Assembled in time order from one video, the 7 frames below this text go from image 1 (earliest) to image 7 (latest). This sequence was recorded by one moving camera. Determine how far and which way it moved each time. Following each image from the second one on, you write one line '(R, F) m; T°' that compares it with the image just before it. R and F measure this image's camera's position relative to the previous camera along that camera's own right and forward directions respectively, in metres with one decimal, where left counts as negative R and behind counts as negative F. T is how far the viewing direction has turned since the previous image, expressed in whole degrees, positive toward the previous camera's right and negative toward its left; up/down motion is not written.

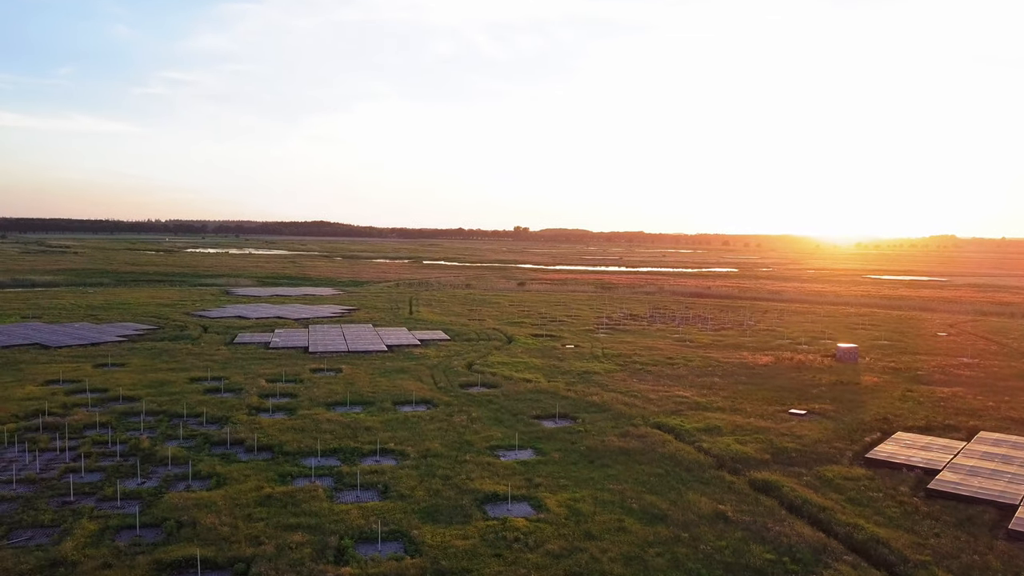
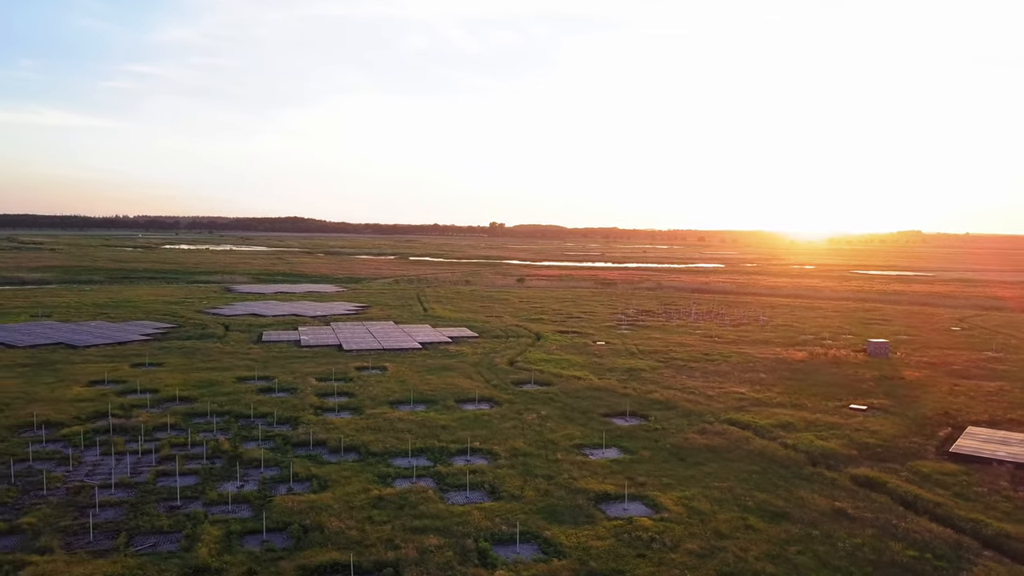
(-2.6, +0.2) m; +2°
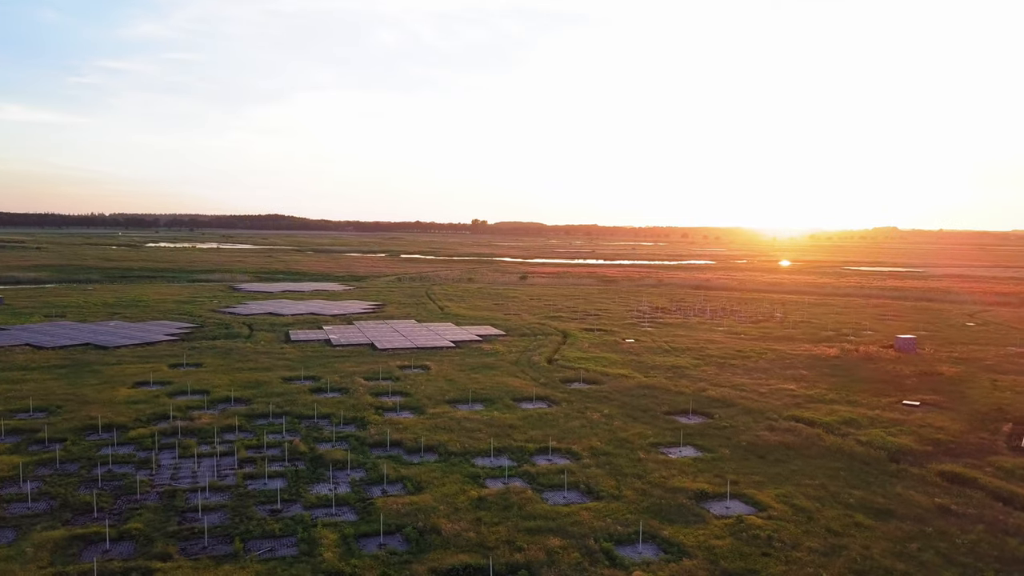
(-2.2, +0.1) m; +1°
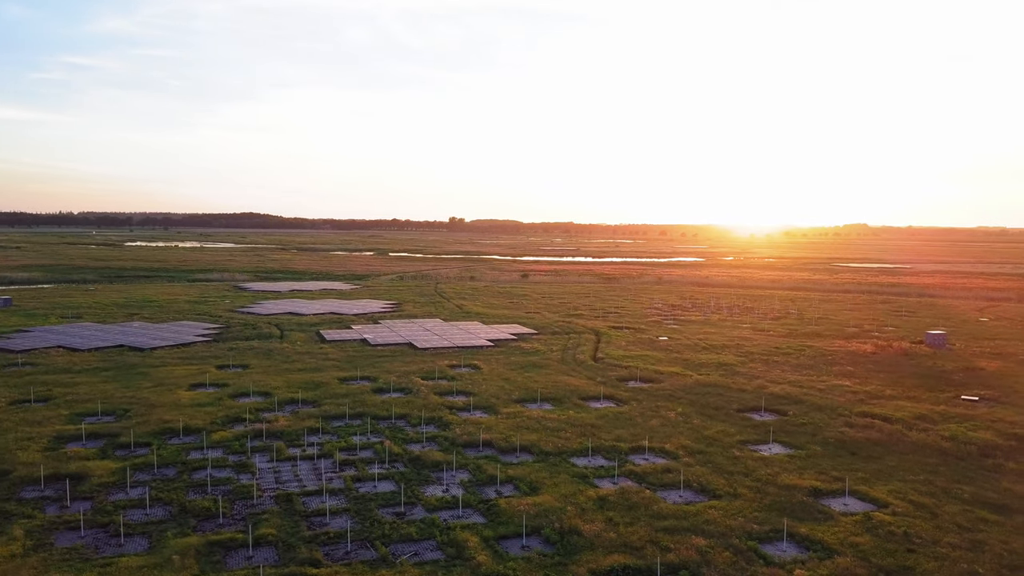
(-2.6, +0.1) m; +2°
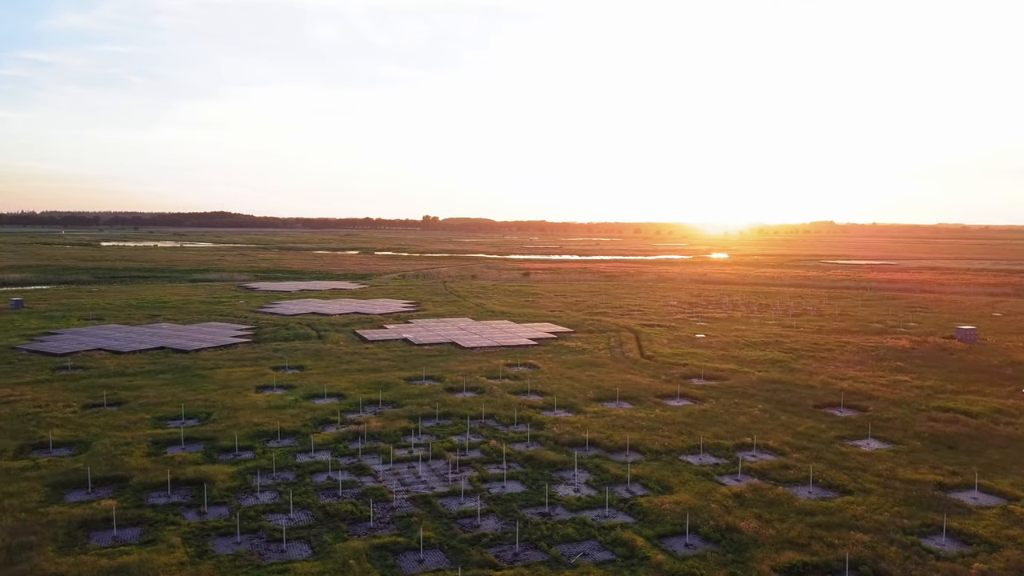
(-3.0, +0.1) m; +2°
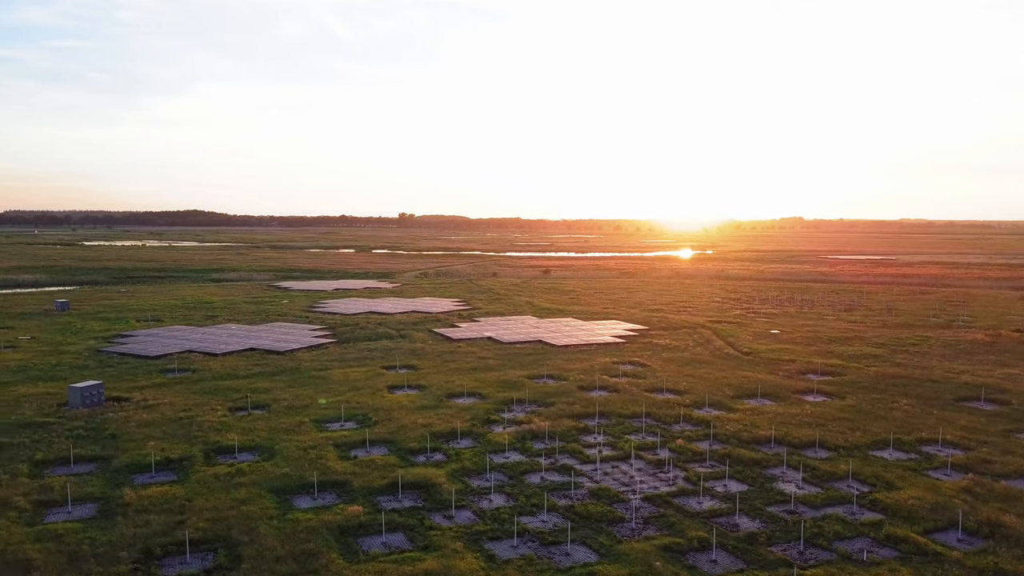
(-4.6, +0.2) m; +2°
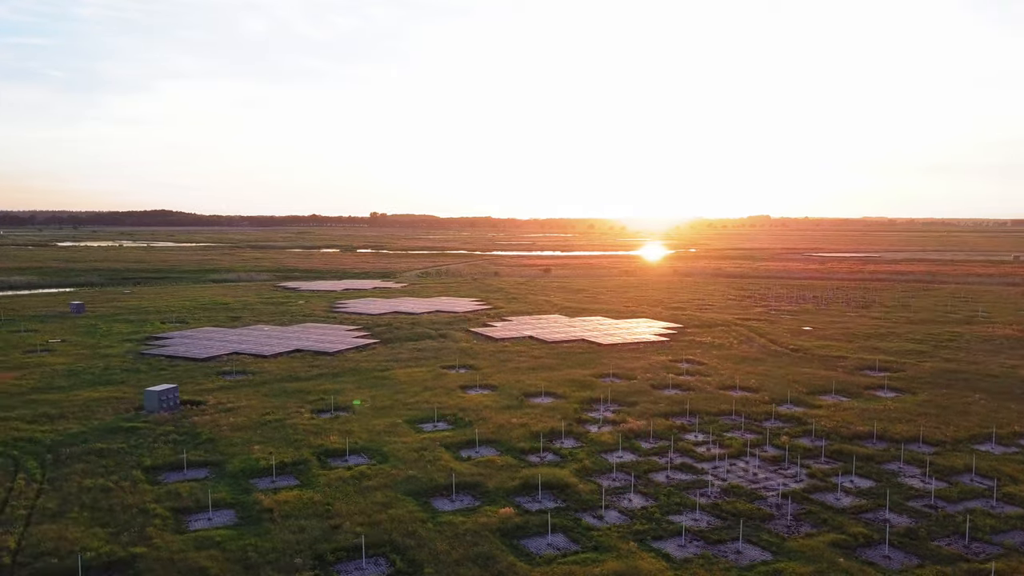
(-3.0, +0.2) m; +2°
